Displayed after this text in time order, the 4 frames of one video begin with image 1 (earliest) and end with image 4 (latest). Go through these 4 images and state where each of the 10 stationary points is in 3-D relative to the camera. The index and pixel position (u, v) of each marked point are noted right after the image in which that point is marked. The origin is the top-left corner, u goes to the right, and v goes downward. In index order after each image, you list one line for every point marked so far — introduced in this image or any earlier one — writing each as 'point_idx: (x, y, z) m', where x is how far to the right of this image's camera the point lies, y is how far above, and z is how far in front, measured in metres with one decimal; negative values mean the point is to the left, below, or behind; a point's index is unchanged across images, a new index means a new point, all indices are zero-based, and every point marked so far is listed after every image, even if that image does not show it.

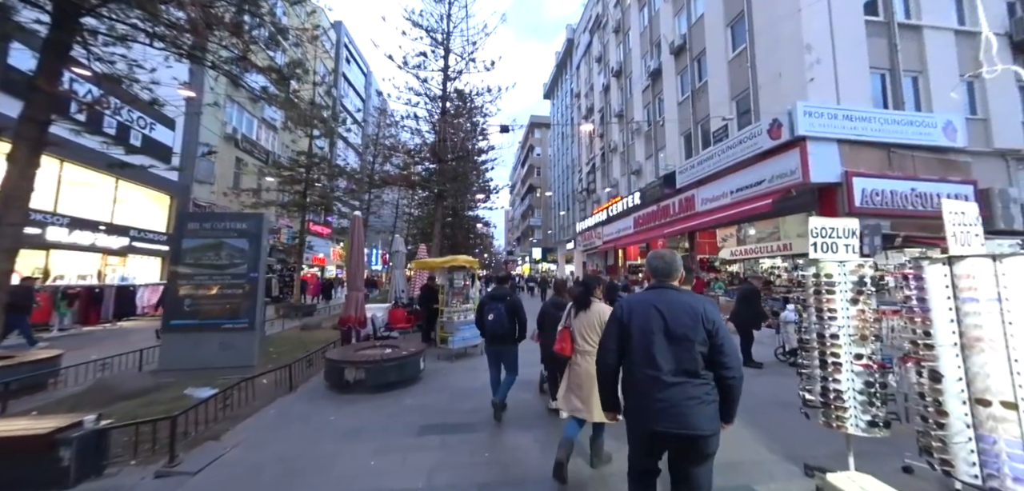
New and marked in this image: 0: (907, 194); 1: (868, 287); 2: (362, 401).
0: (+12.7, +1.6, +12.3) m
1: (+2.5, -0.3, +2.6) m
2: (-1.8, -1.9, +4.6) m
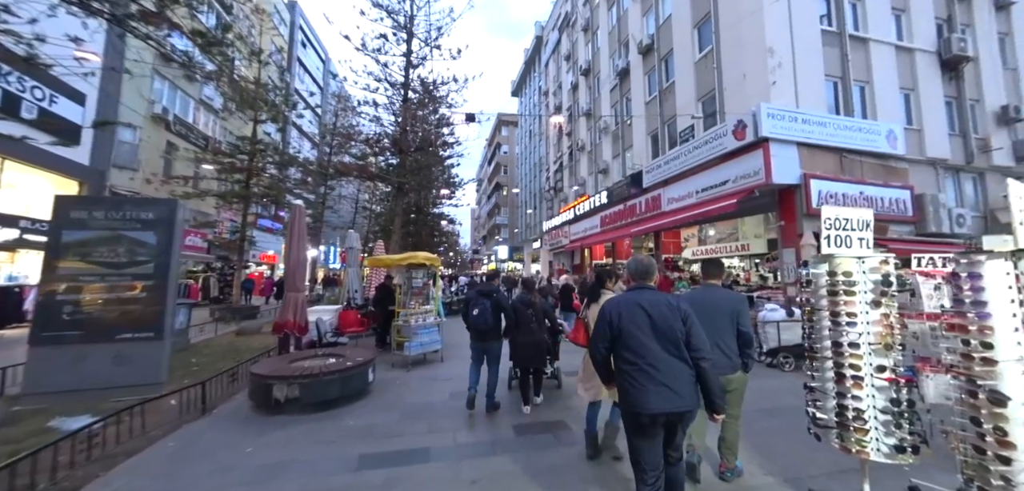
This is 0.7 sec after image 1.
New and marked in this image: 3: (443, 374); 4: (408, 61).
0: (+11.6, +1.6, +12.8) m
1: (+2.3, -0.2, +2.3) m
2: (-2.2, -1.8, +3.8) m
3: (-1.1, -2.1, +6.3) m
4: (-3.8, +6.8, +13.9) m
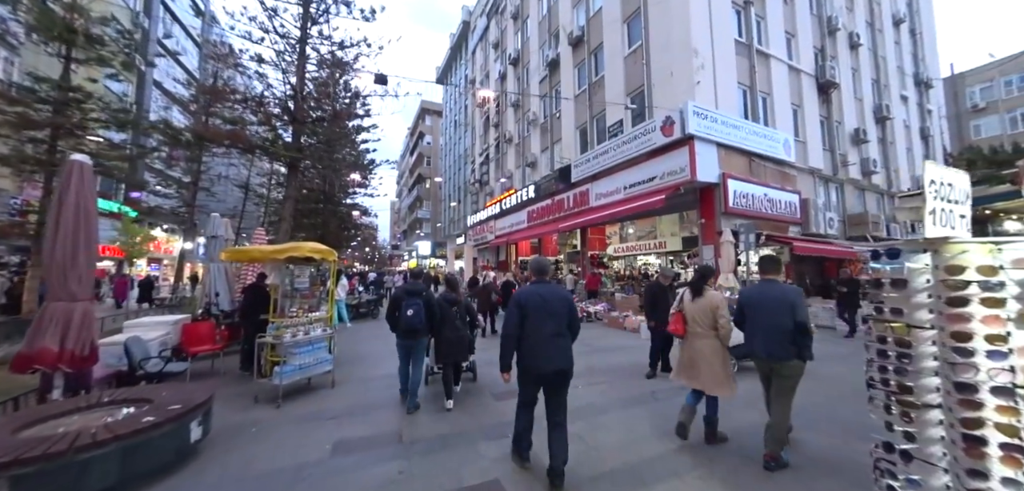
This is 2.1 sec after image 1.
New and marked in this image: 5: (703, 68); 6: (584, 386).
0: (+9.0, +1.7, +13.5) m
1: (+2.0, -0.2, +1.4) m
2: (-2.8, -1.7, +2.0) m
3: (-2.2, -2.0, +4.6) m
4: (-6.3, +7.1, +11.5) m
5: (+6.6, +6.1, +13.0) m
6: (+1.1, -2.1, +5.6) m
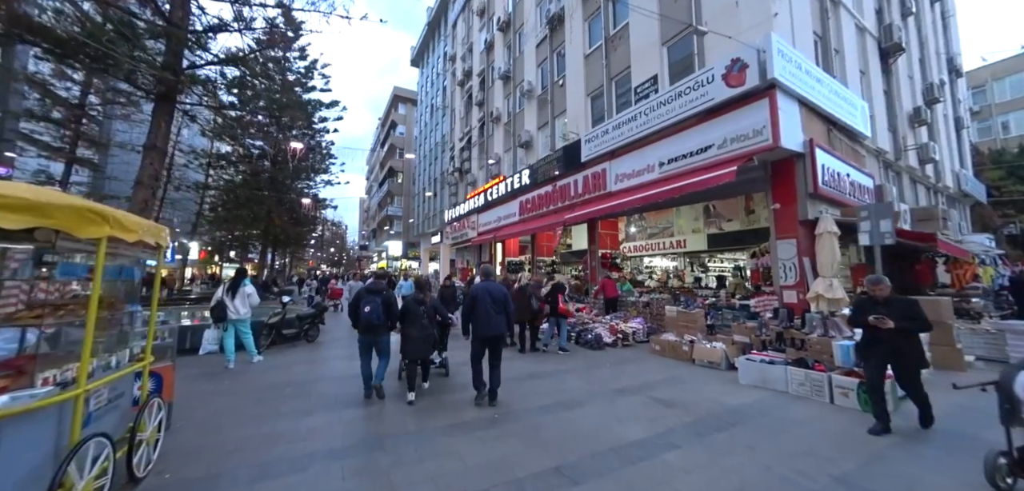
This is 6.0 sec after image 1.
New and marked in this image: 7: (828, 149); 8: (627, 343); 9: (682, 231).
0: (+9.0, +1.8, +10.2) m
1: (+2.8, +0.1, -2.4) m
2: (-2.0, -1.3, -2.2) m
3: (-1.6, -1.7, +0.5) m
4: (-6.0, +7.4, +7.2) m
5: (+6.7, +6.2, +9.5) m
6: (+1.6, -1.8, +1.7) m
7: (+8.0, +2.4, +9.5) m
8: (+2.8, -2.4, +9.1) m
9: (+6.5, +0.6, +12.8) m
